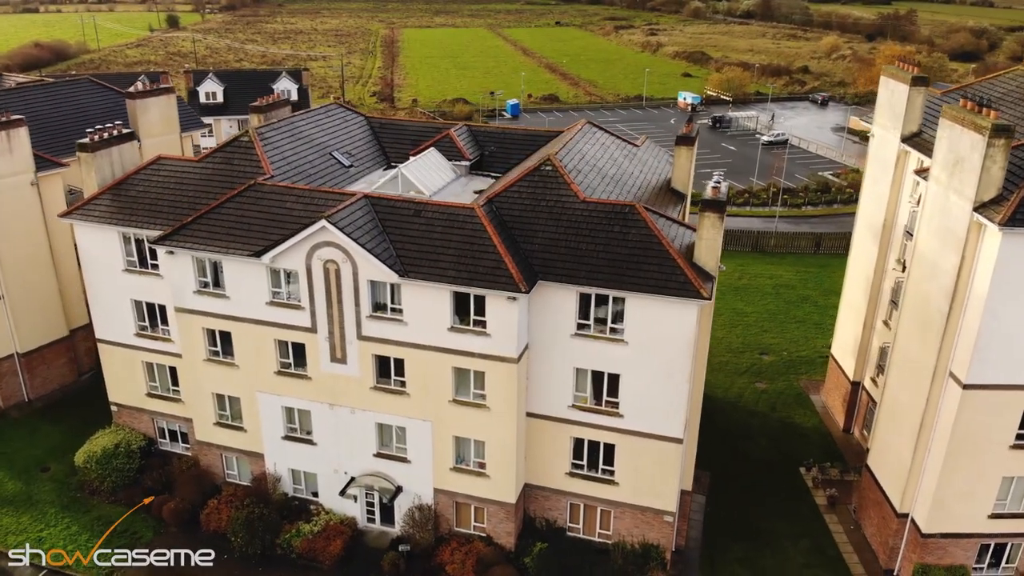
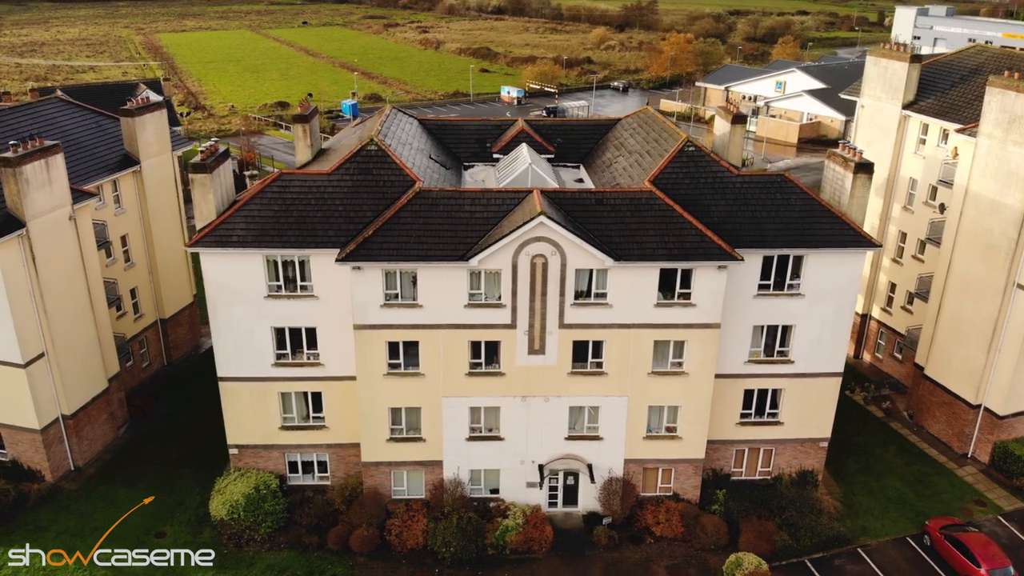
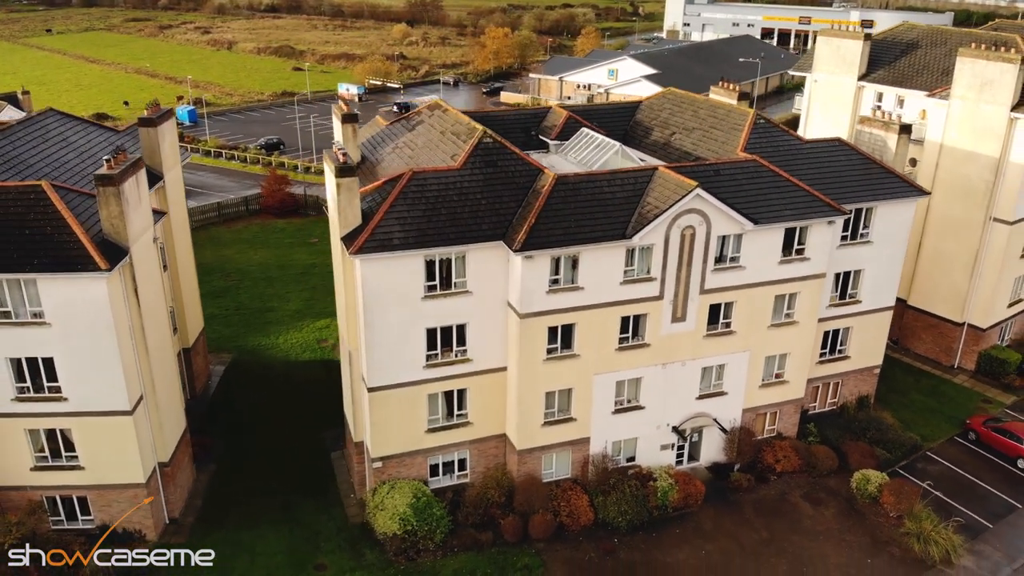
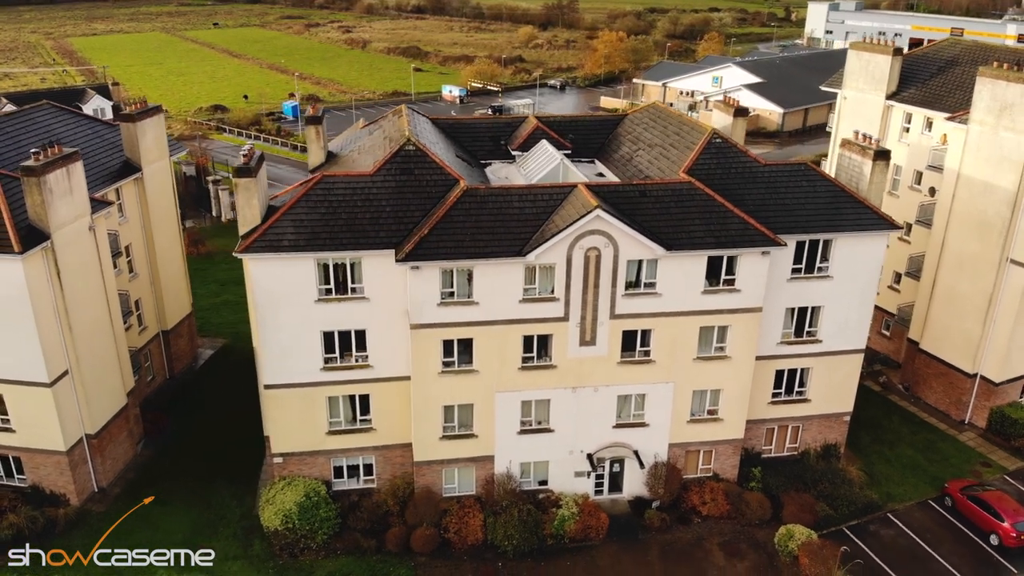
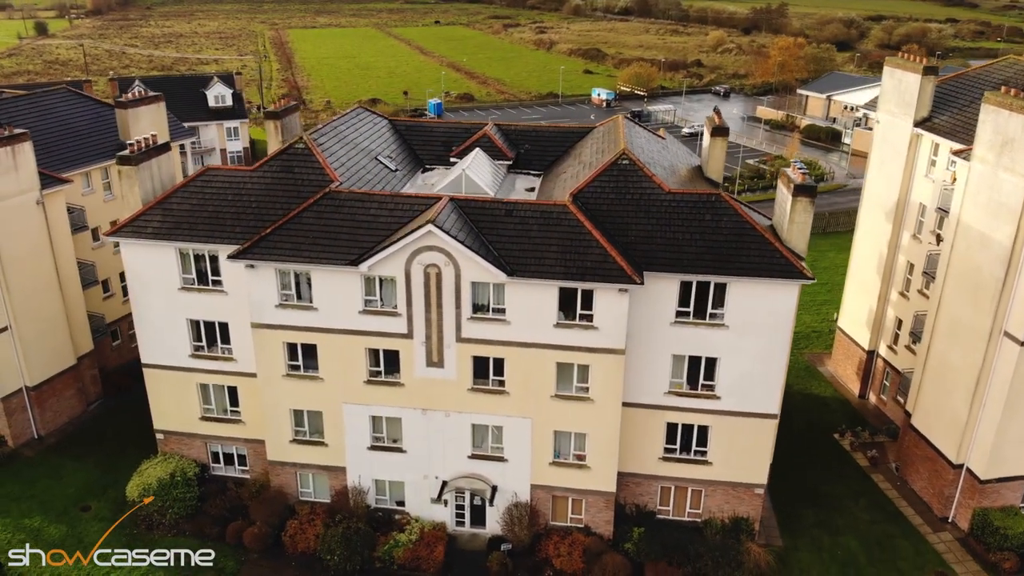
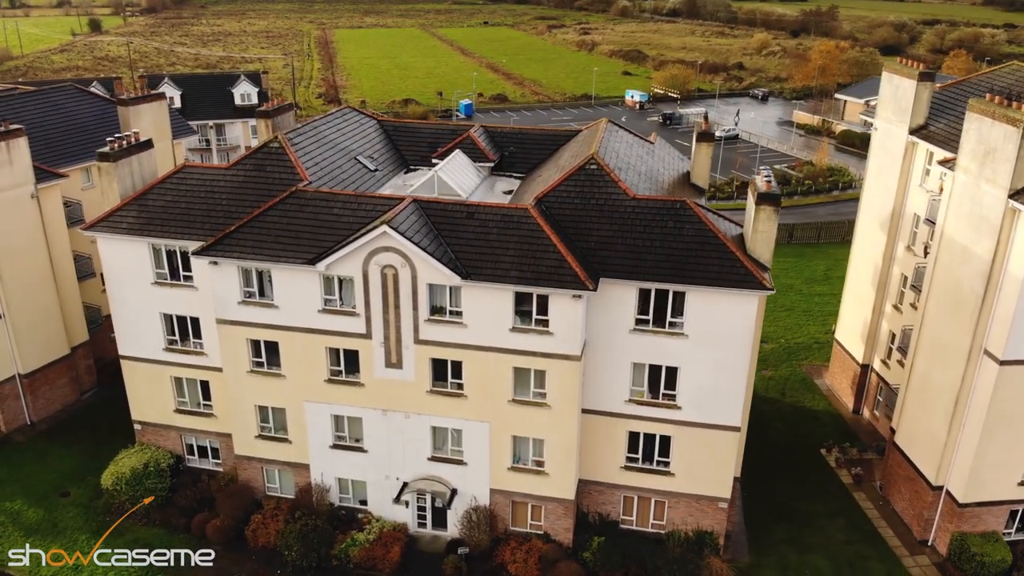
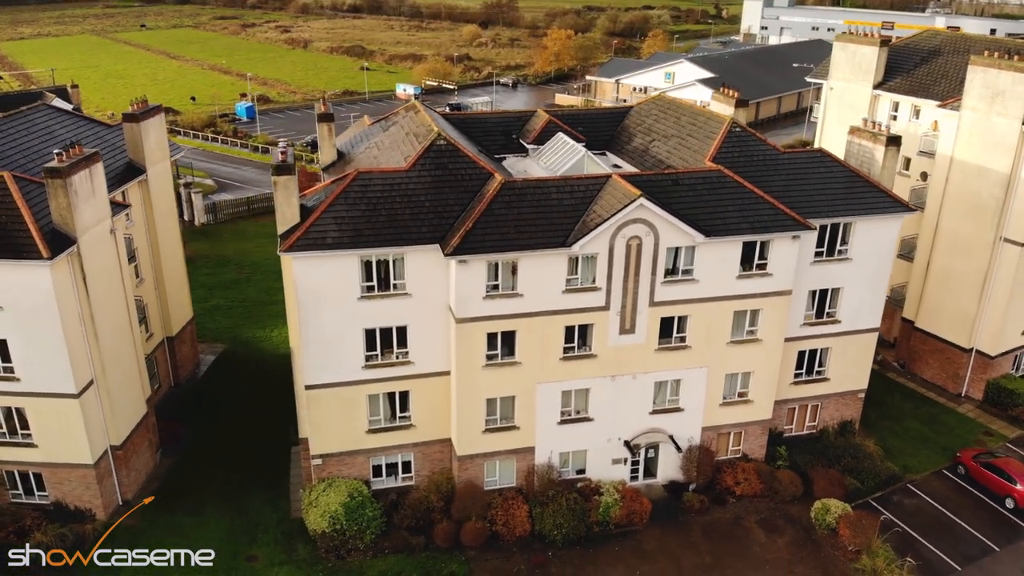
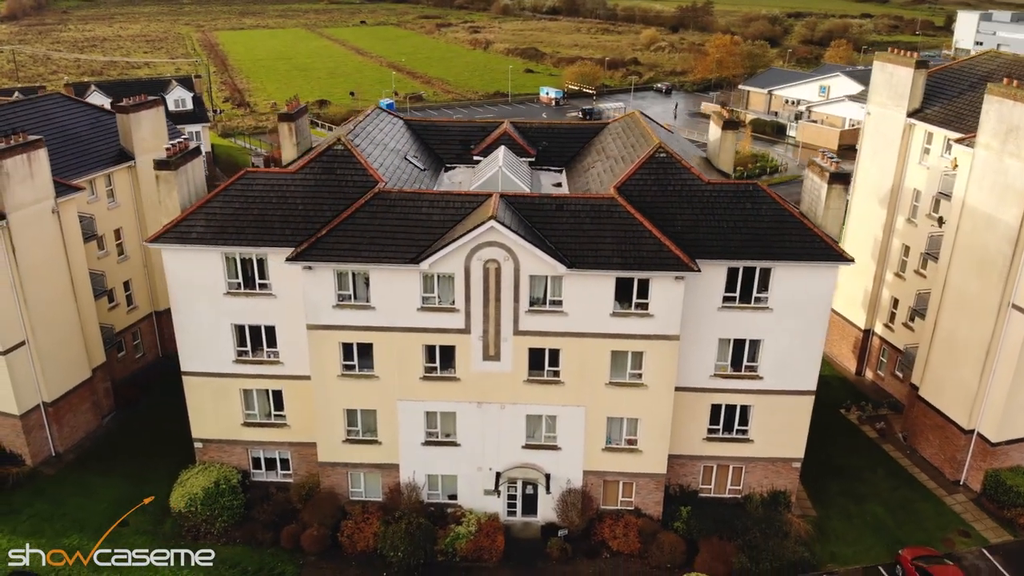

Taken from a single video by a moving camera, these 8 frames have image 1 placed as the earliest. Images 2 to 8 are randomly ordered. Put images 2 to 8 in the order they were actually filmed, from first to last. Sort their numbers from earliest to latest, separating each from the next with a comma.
6, 5, 8, 2, 4, 7, 3
